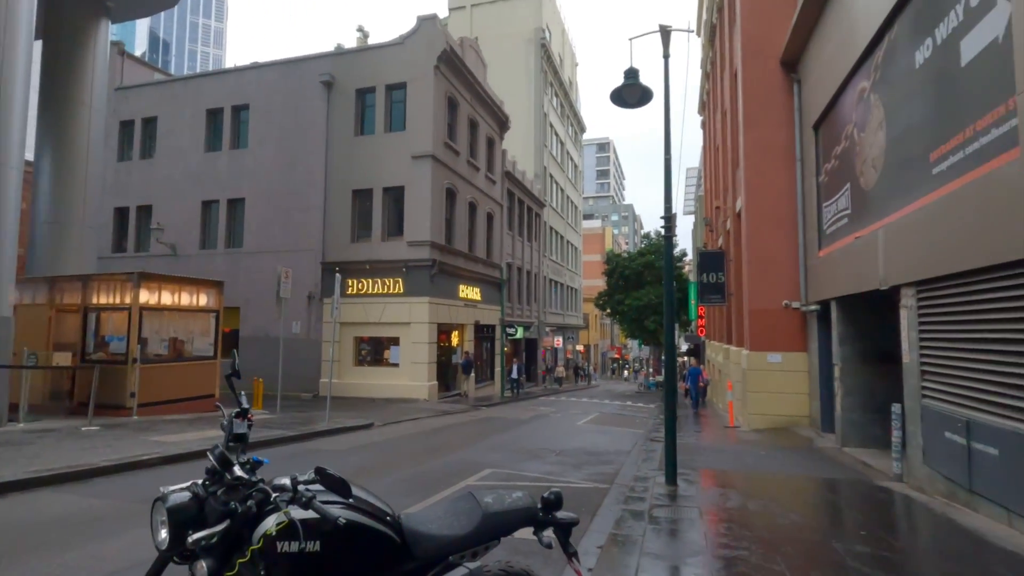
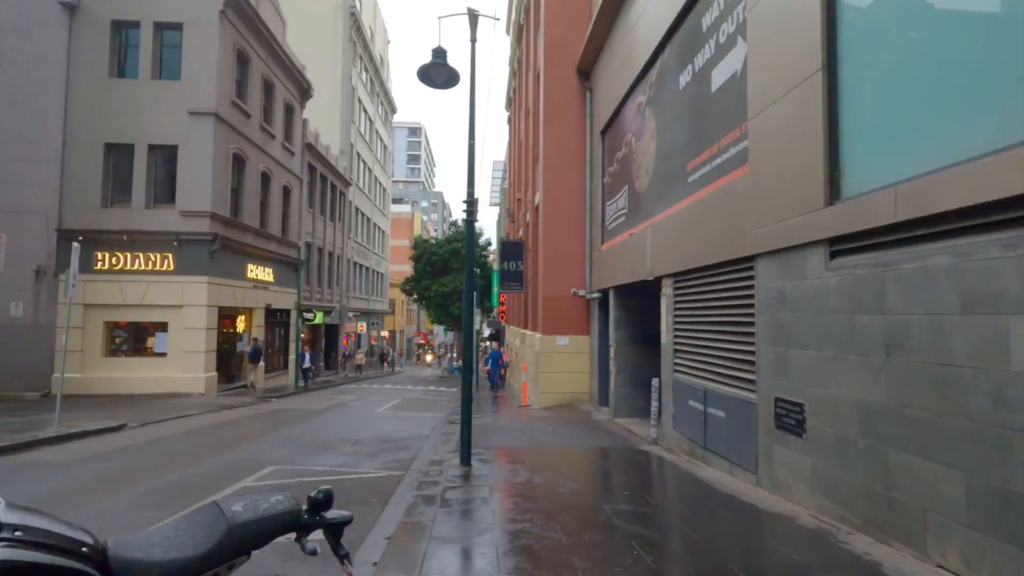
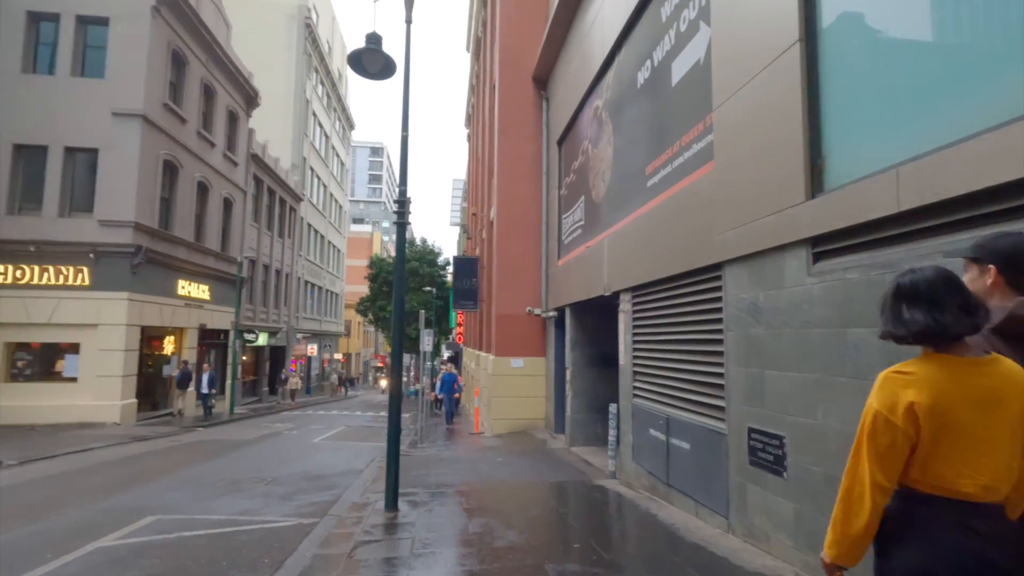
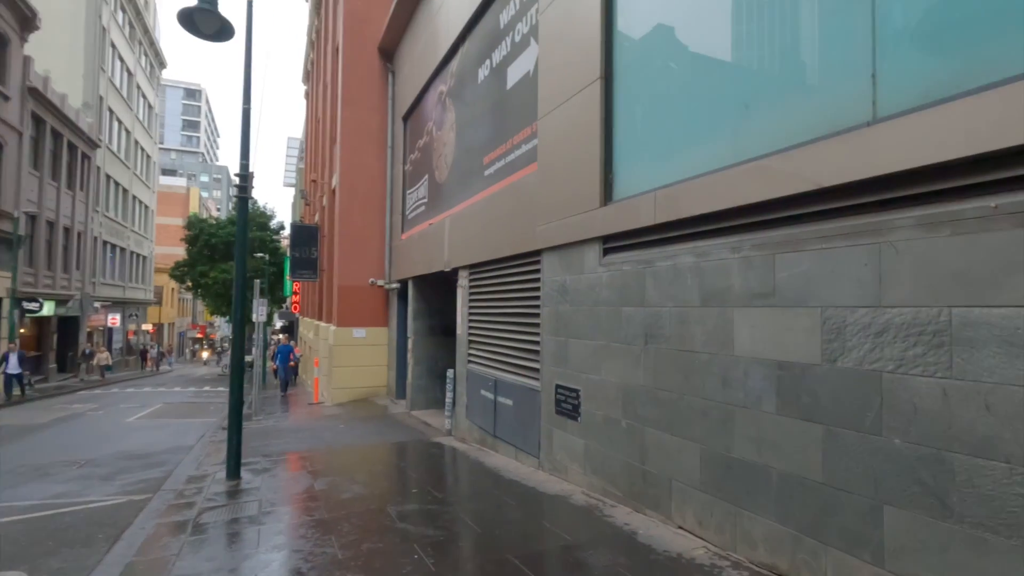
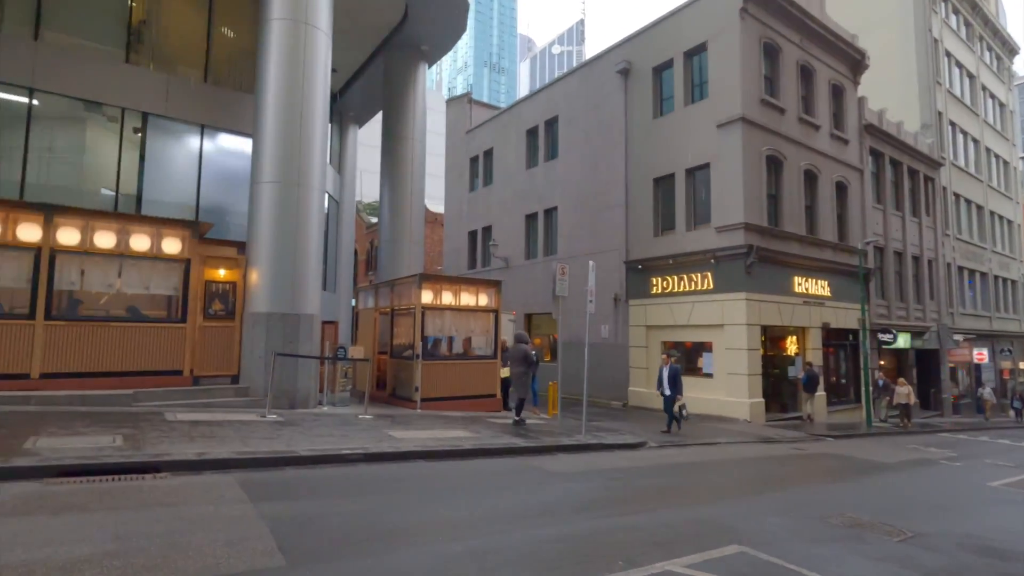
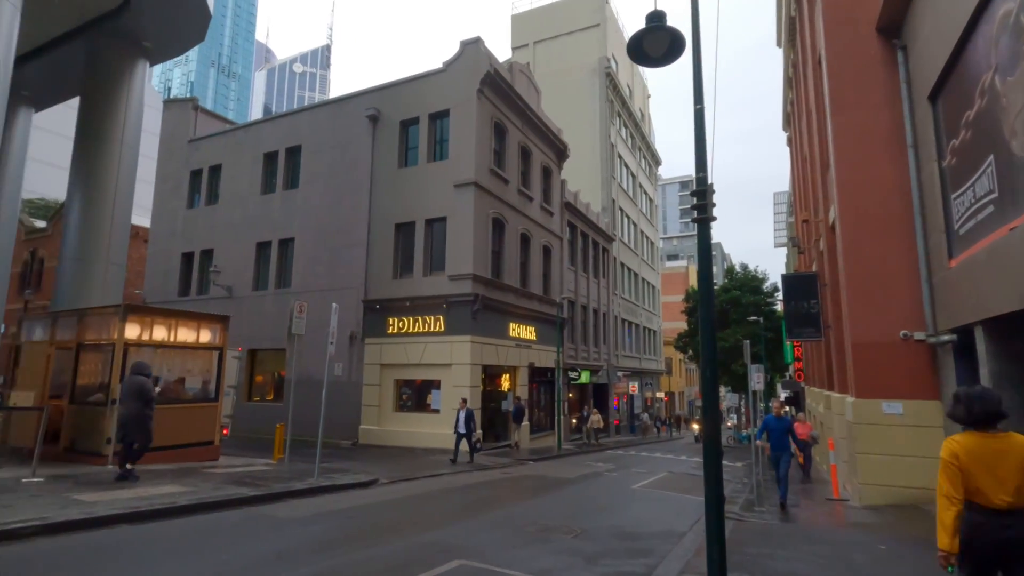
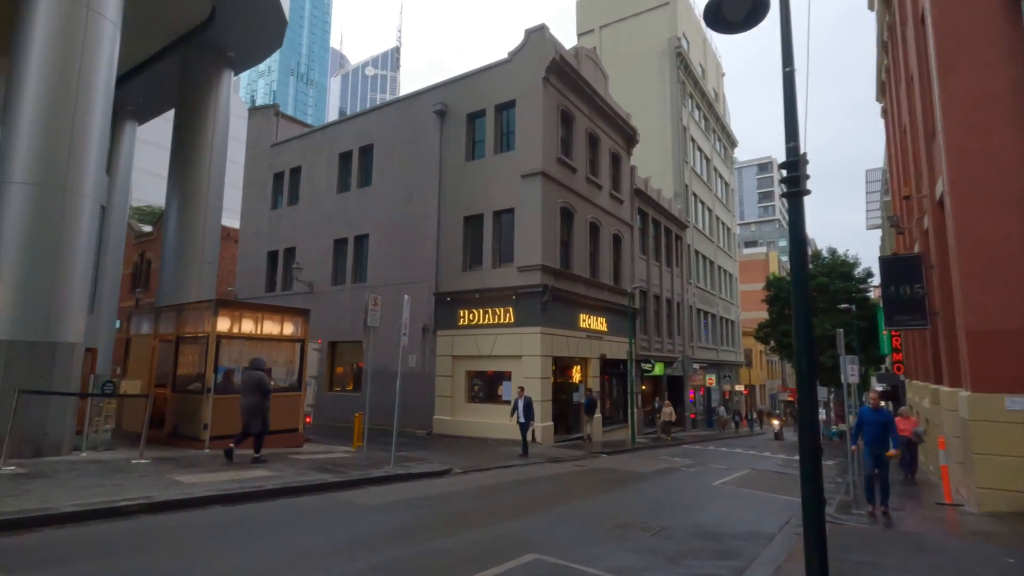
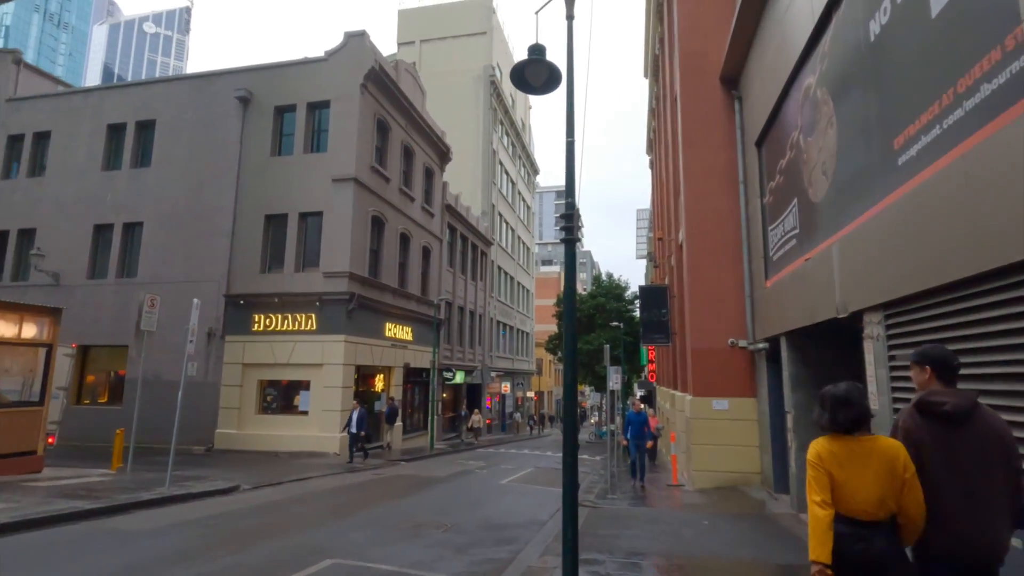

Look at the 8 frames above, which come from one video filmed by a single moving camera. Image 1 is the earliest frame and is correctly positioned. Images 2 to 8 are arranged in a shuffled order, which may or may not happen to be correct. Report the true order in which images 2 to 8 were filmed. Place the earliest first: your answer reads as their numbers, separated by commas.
2, 4, 3, 8, 6, 7, 5
